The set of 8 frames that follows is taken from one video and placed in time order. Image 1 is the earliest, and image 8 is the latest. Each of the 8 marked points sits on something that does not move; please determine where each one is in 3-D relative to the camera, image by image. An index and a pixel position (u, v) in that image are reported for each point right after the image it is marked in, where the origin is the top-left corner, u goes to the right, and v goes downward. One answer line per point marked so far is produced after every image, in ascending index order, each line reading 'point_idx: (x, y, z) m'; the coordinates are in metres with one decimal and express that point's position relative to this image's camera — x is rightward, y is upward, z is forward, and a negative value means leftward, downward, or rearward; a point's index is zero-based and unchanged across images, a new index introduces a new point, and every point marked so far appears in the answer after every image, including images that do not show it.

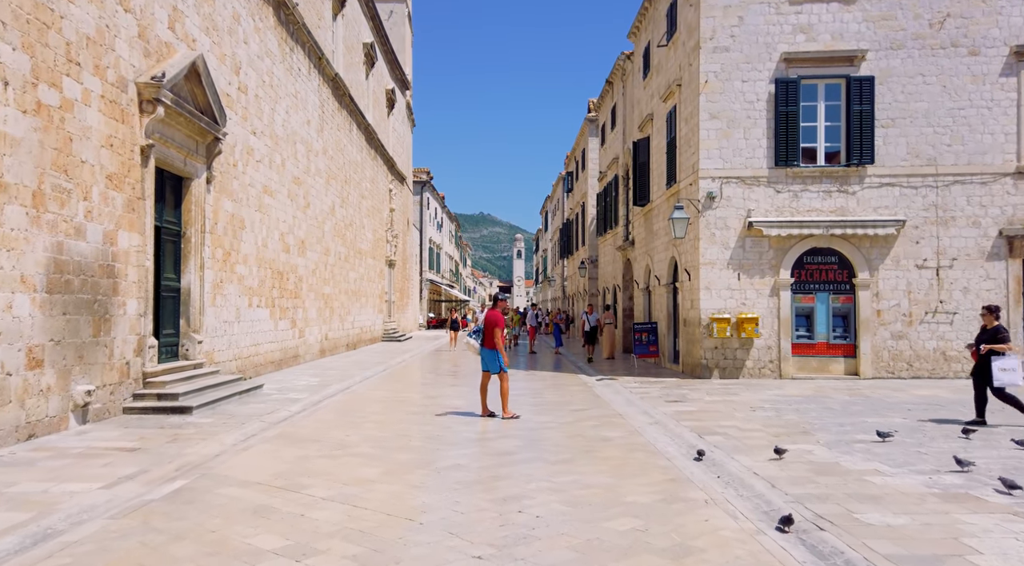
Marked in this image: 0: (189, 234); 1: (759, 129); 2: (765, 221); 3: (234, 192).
0: (-5.2, +0.8, +11.2) m
1: (+4.7, +3.0, +13.4) m
2: (+4.7, +1.1, +13.1) m
3: (-5.1, +1.7, +12.9) m
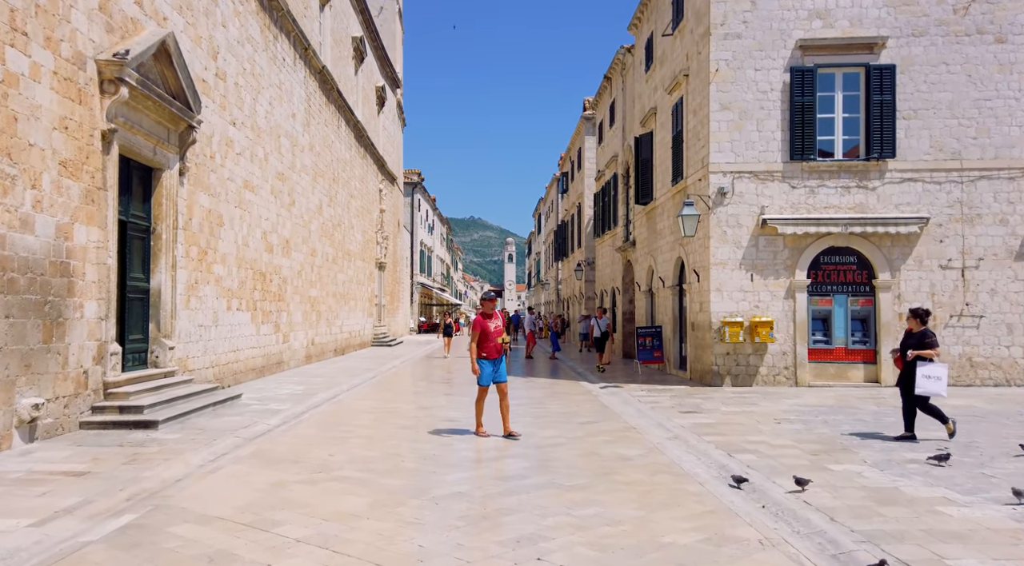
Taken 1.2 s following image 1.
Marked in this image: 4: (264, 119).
0: (-5.2, +0.8, +10.3) m
1: (+4.7, +2.9, +12.6) m
2: (+4.7, +1.1, +12.3) m
3: (-5.2, +1.7, +12.0) m
4: (-5.3, +3.5, +14.9) m
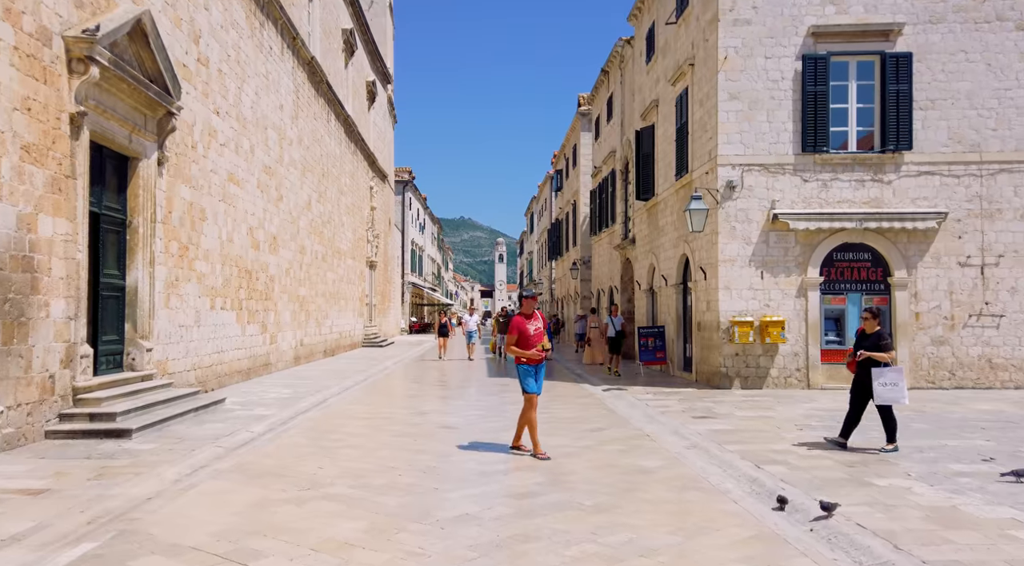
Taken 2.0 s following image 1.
0: (-5.2, +0.8, +9.6) m
1: (+4.7, +3.0, +12.0) m
2: (+4.7, +1.2, +11.8) m
3: (-5.2, +1.7, +11.3) m
4: (-5.3, +3.5, +14.2) m
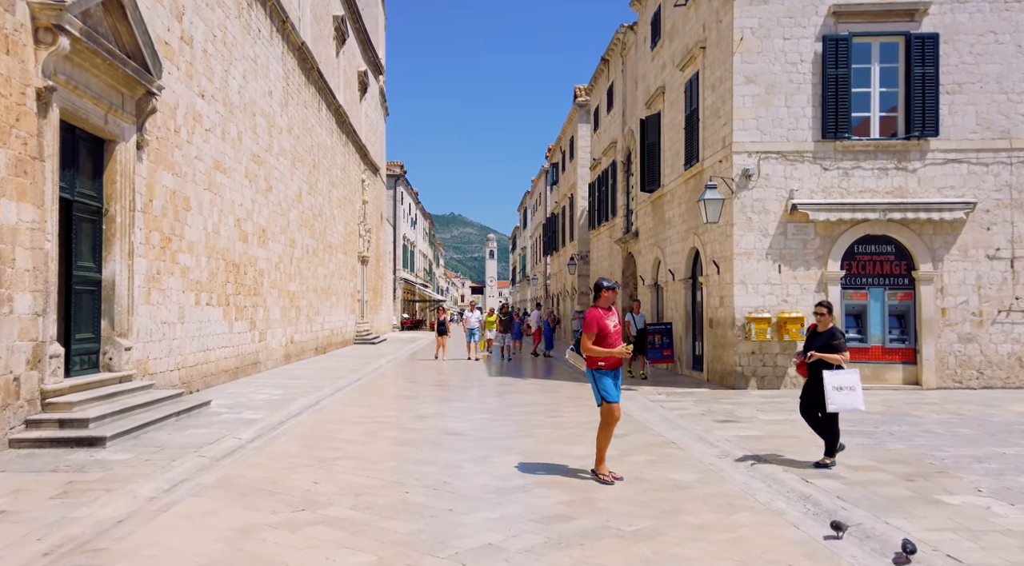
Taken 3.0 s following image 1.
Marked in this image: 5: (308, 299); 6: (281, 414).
0: (-5.1, +0.9, +8.9) m
1: (+4.7, +3.1, +11.4) m
2: (+4.8, +1.3, +11.2) m
3: (-5.1, +1.8, +10.6) m
4: (-5.3, +3.6, +13.5) m
5: (-5.7, -0.5, +19.7) m
6: (-3.0, -1.7, +9.0) m
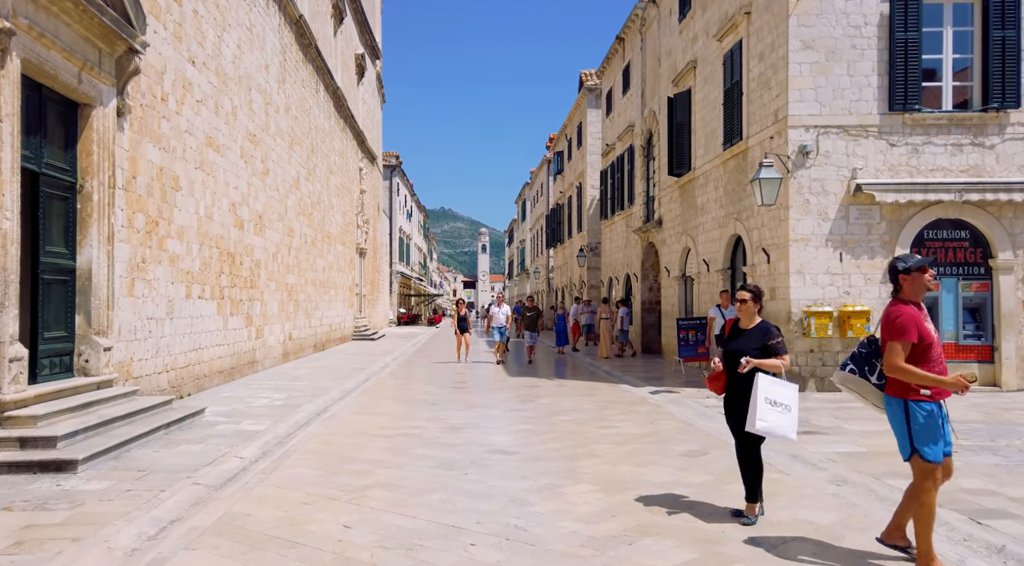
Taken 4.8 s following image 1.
0: (-4.6, +1.0, +7.6) m
1: (+5.2, +3.2, +10.2) m
2: (+5.2, +1.4, +10.0) m
3: (-4.6, +1.9, +9.3) m
4: (-4.9, +3.8, +12.2) m
5: (-5.4, -0.3, +18.4) m
6: (-2.5, -1.6, +7.7) m
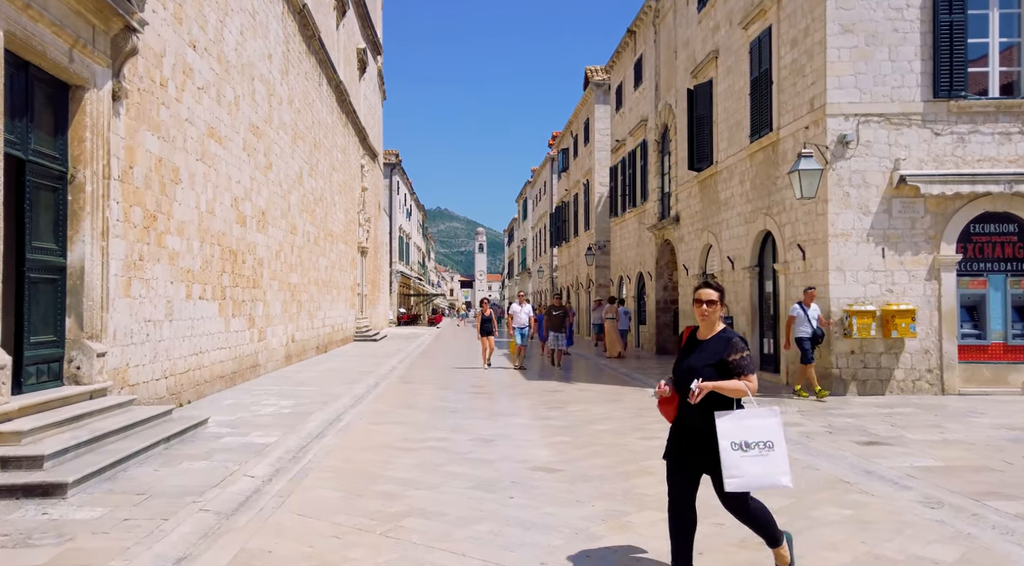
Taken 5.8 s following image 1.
0: (-4.3, +1.0, +6.9) m
1: (+5.5, +3.2, +9.6) m
2: (+5.5, +1.4, +9.4) m
3: (-4.3, +1.9, +8.6) m
4: (-4.6, +3.8, +11.5) m
5: (-5.1, -0.2, +17.7) m
6: (-2.2, -1.6, +7.1) m
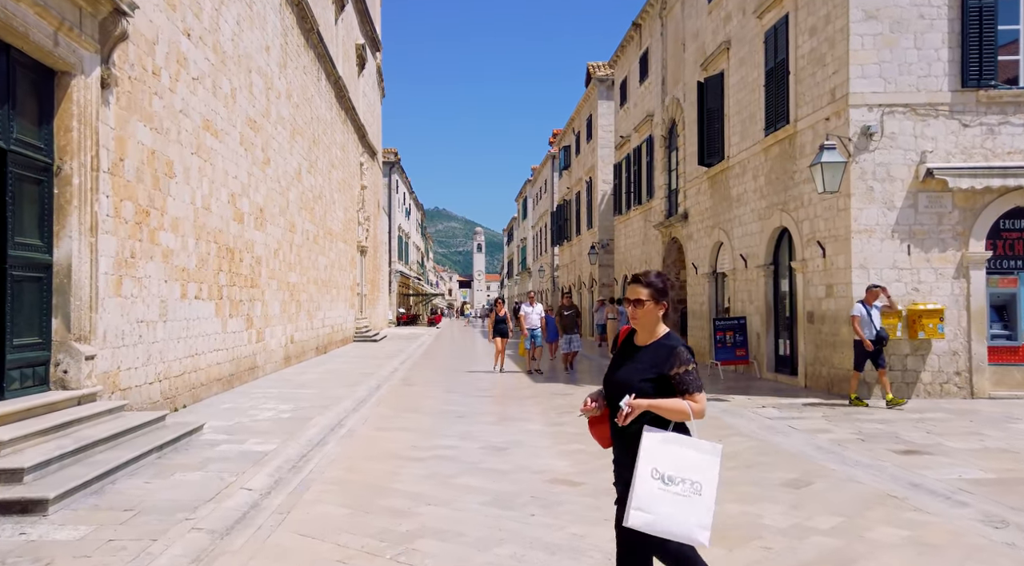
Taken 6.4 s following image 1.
0: (-4.1, +1.0, +6.5) m
1: (+5.6, +3.3, +9.2) m
2: (+5.6, +1.5, +9.0) m
3: (-4.2, +1.9, +8.2) m
4: (-4.4, +3.8, +11.1) m
5: (-5.0, -0.2, +17.3) m
6: (-2.0, -1.5, +6.7) m
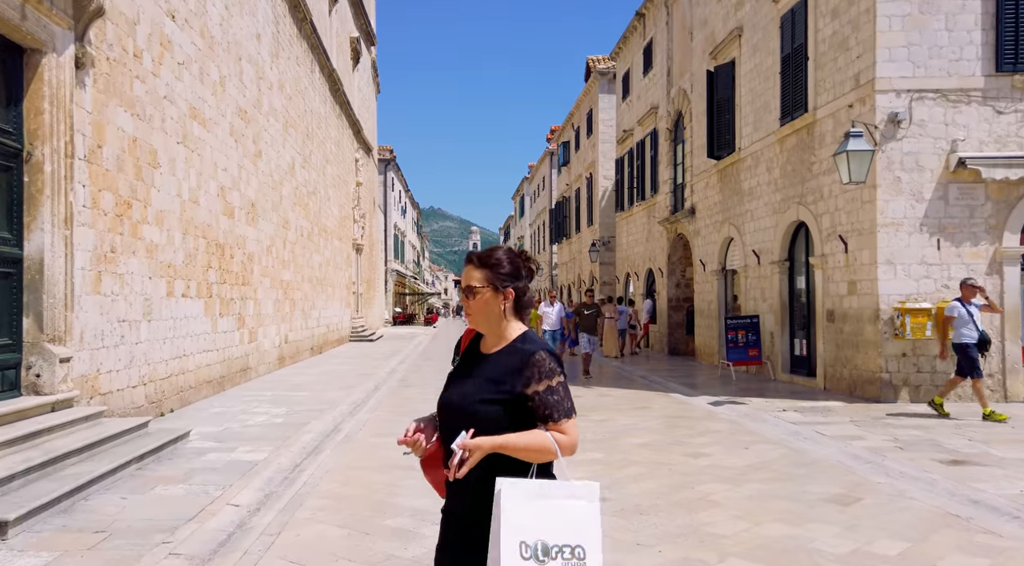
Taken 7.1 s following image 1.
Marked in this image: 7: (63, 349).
0: (-4.0, +1.1, +5.9) m
1: (+5.7, +3.3, +8.7) m
2: (+5.7, +1.5, +8.5) m
3: (-4.1, +2.0, +7.6) m
4: (-4.4, +3.8, +10.5) m
5: (-5.0, -0.2, +16.8) m
6: (-1.9, -1.5, +6.1) m
7: (-3.9, -0.6, +6.0) m
